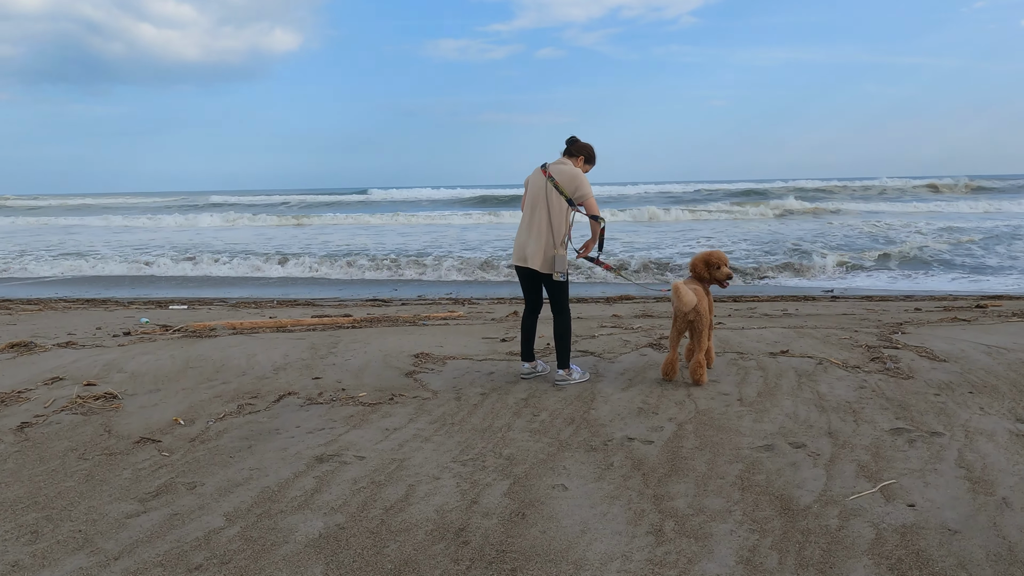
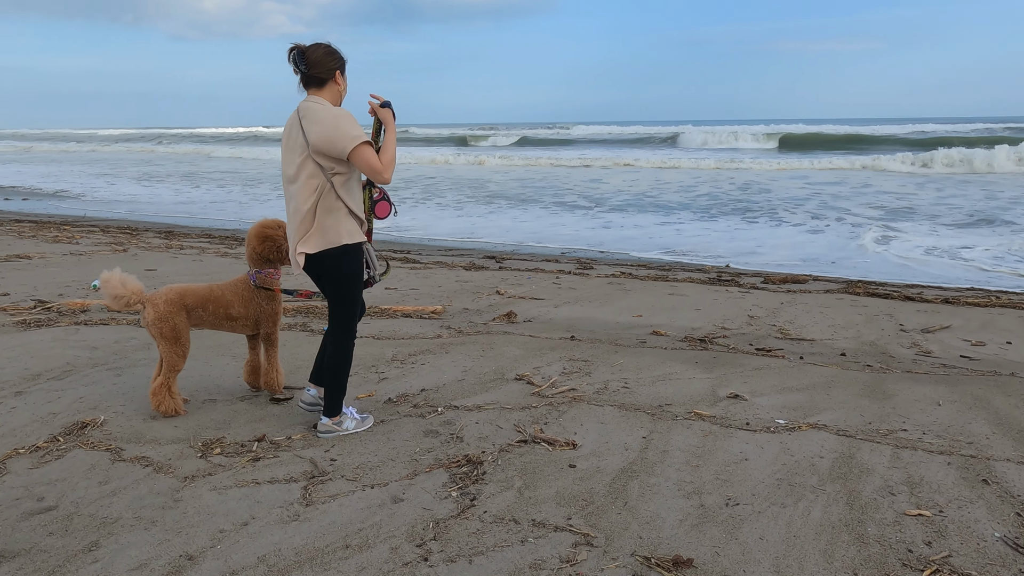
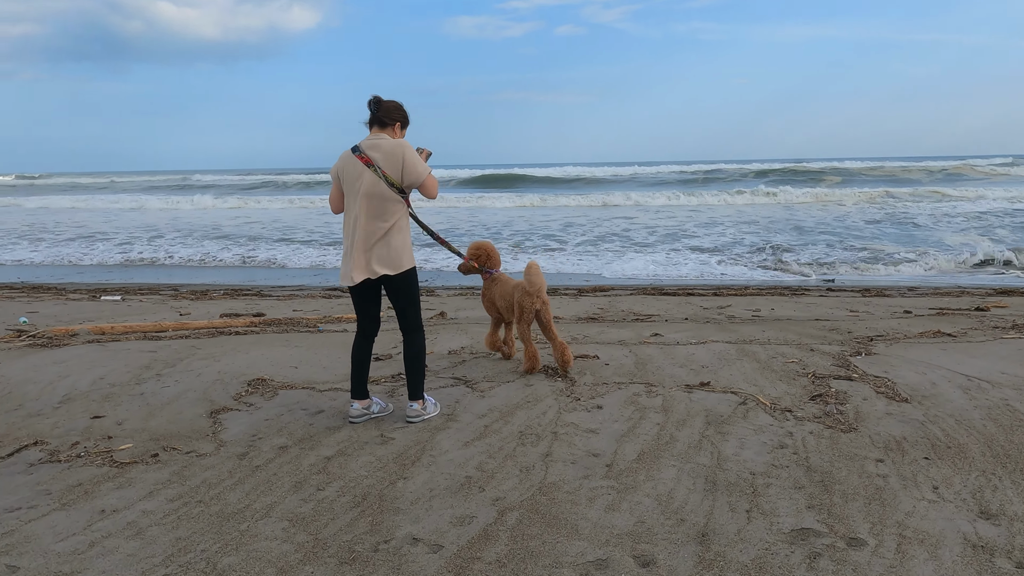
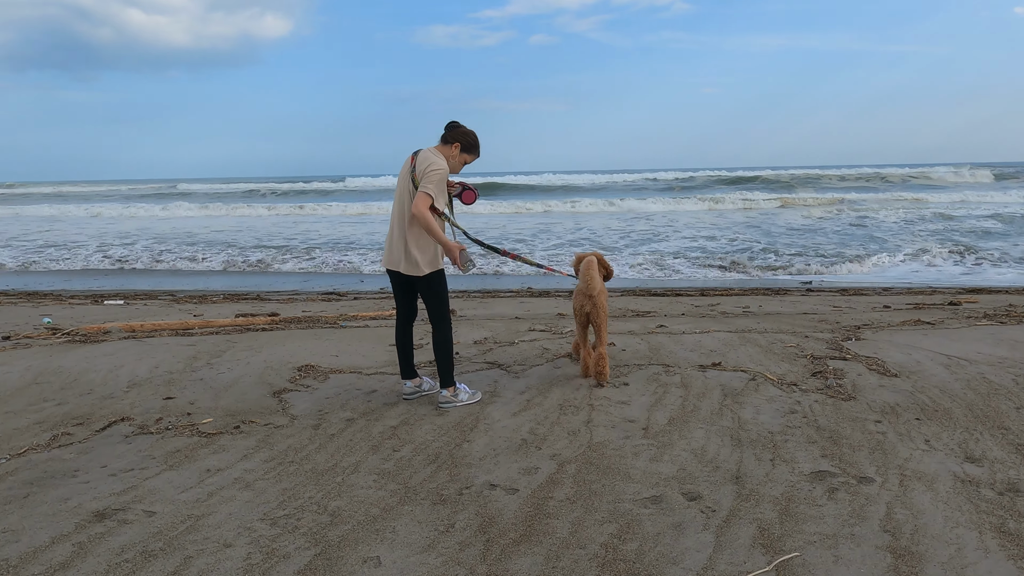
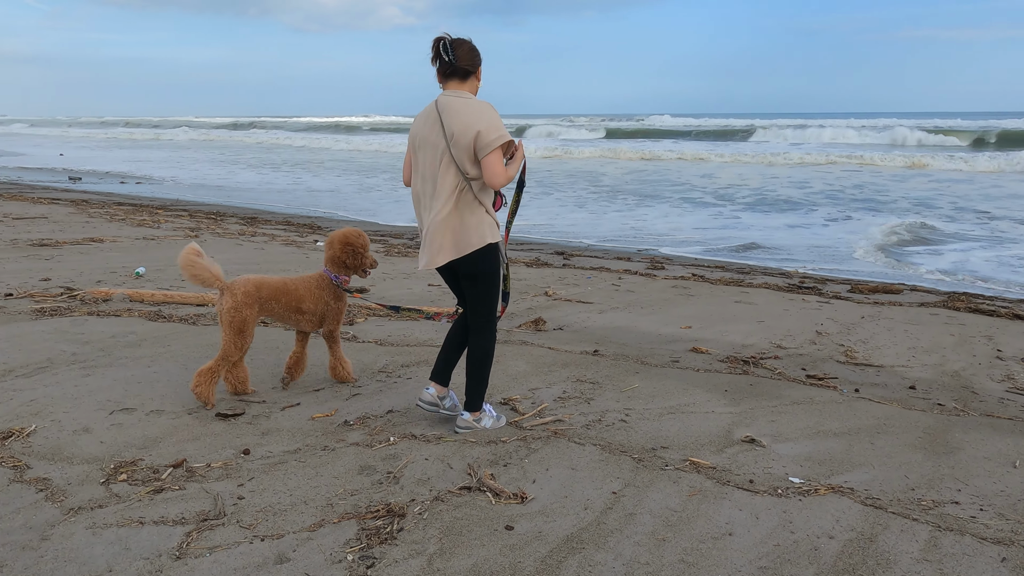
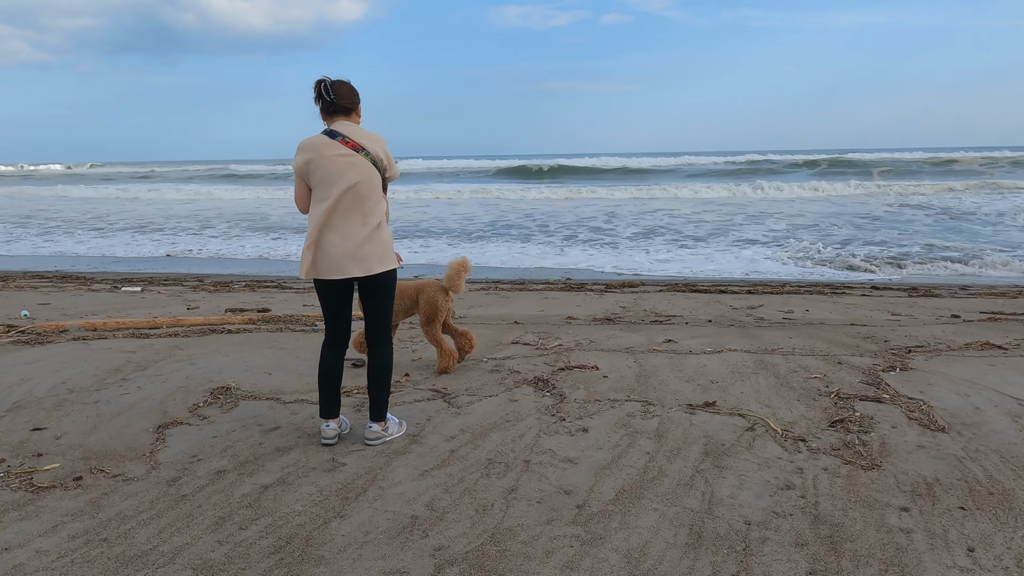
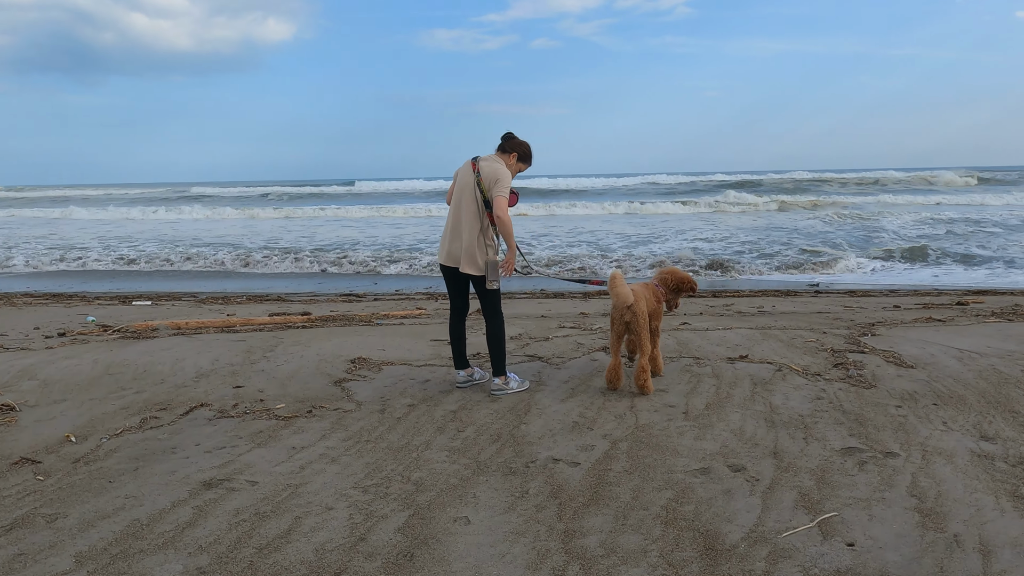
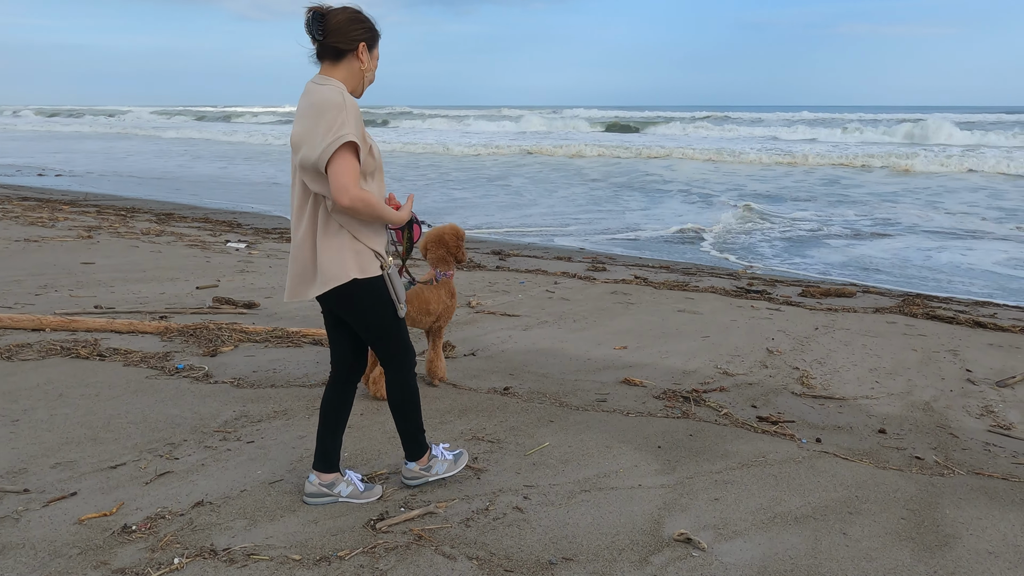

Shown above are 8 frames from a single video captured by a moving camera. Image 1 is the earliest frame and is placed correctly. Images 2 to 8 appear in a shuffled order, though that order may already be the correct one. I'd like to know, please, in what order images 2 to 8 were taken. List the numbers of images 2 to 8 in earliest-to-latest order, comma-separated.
7, 4, 3, 6, 2, 5, 8
